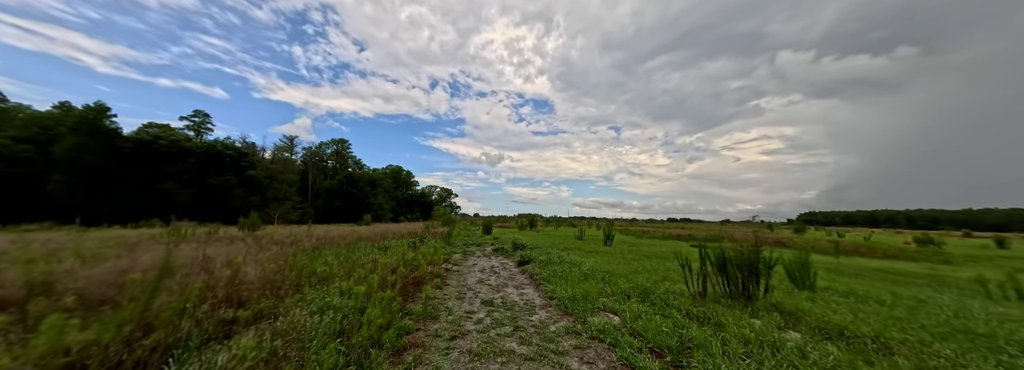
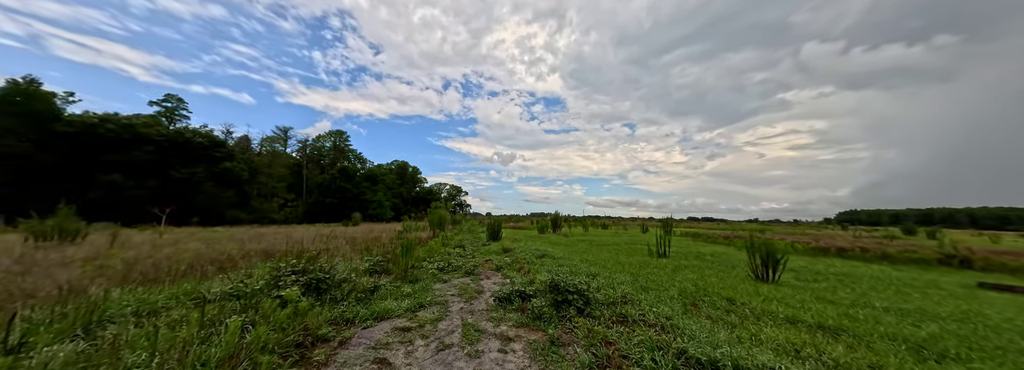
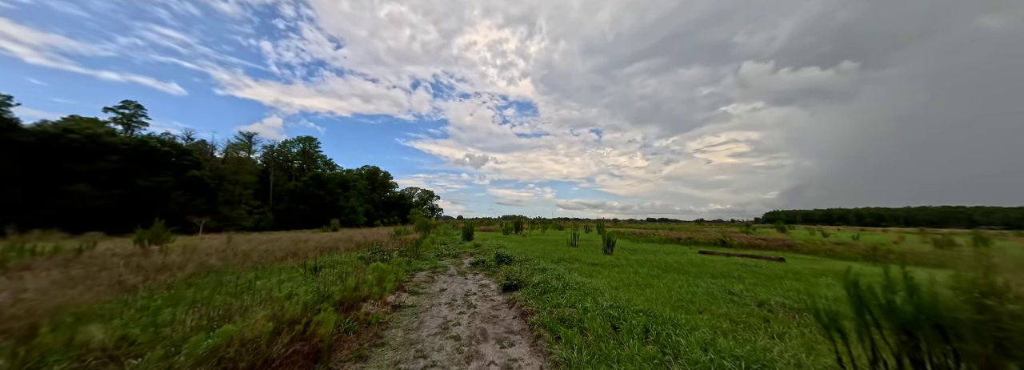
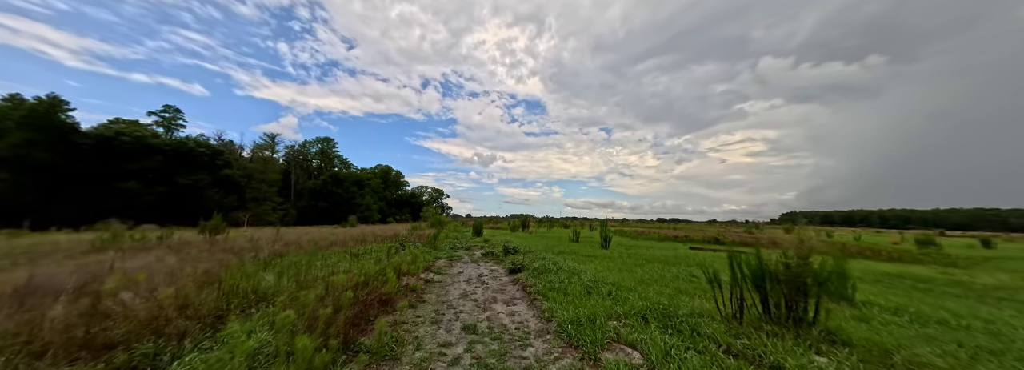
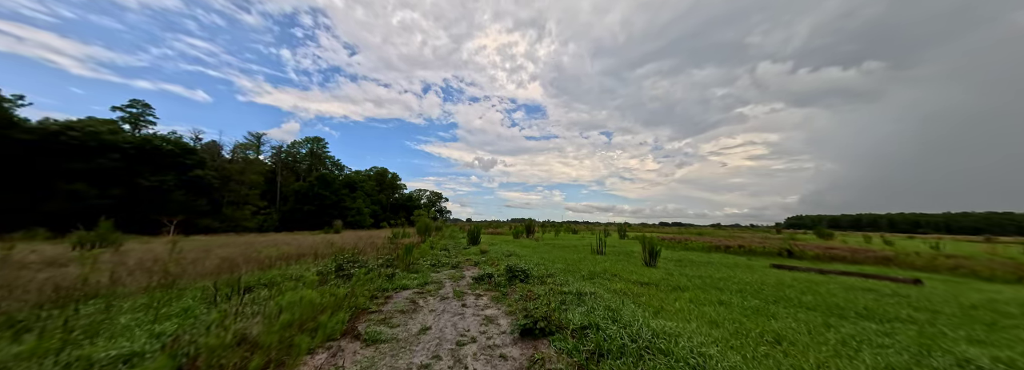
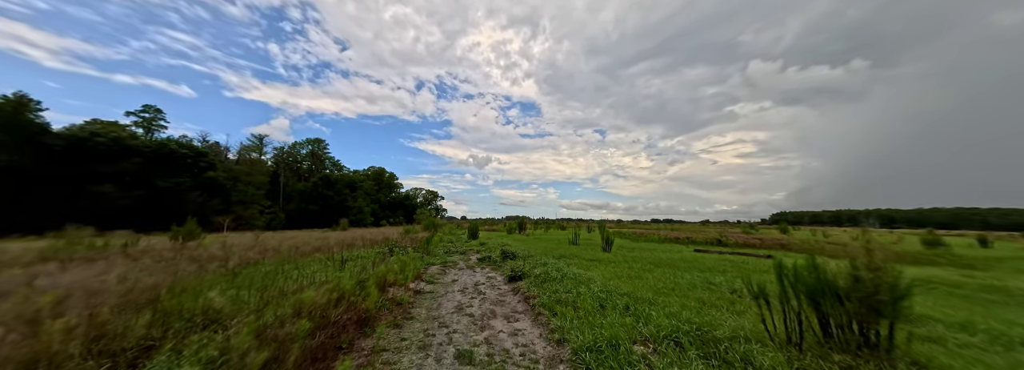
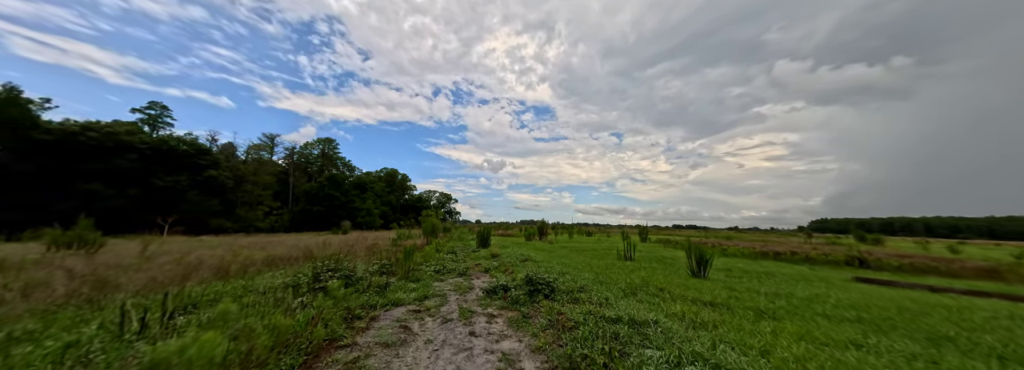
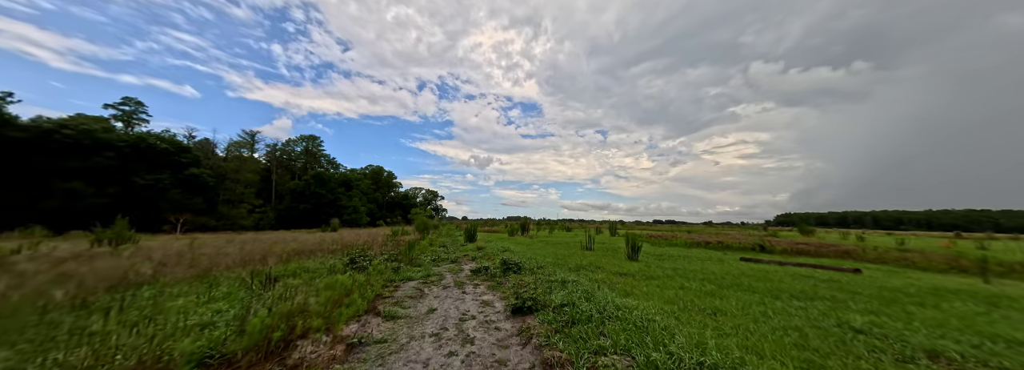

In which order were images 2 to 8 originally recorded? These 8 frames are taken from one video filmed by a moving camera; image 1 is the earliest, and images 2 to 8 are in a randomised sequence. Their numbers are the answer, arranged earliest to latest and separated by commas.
4, 6, 3, 8, 5, 7, 2
